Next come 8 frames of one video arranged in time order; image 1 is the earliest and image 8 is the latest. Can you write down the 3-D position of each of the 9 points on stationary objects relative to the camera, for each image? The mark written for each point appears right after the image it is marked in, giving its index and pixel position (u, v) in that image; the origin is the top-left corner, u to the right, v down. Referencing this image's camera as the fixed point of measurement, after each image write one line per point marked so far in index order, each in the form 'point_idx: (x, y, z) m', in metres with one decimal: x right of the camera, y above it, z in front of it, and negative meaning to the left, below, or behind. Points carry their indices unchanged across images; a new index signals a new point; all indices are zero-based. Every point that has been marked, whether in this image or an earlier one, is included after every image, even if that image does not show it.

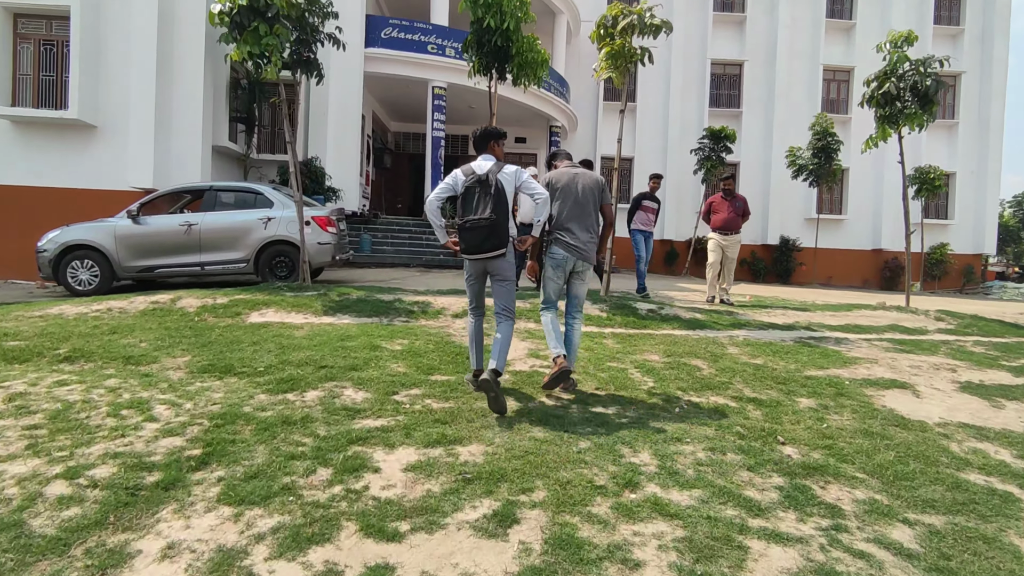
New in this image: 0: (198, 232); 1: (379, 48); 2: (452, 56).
0: (-4.1, +0.7, +7.4) m
1: (-3.1, +5.6, +13.1) m
2: (-1.5, +5.6, +13.6) m
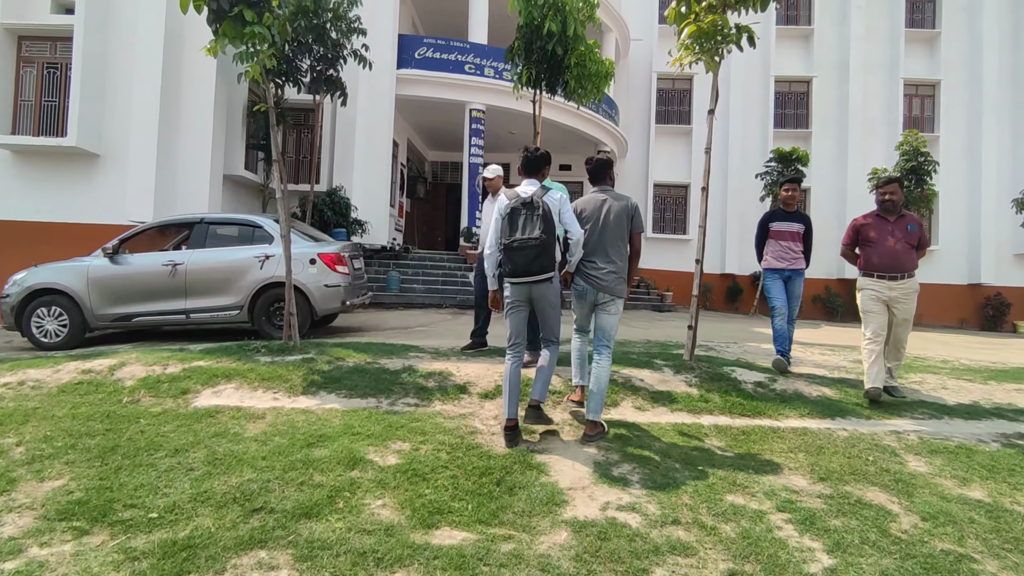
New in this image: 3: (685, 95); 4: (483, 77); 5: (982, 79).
0: (-3.6, +0.2, +6.1) m
1: (-2.2, +4.7, +12.1) m
2: (-0.5, +4.7, +12.4) m
3: (+5.4, +6.1, +17.7) m
4: (-0.6, +4.7, +12.4) m
5: (+14.1, +6.3, +16.9) m
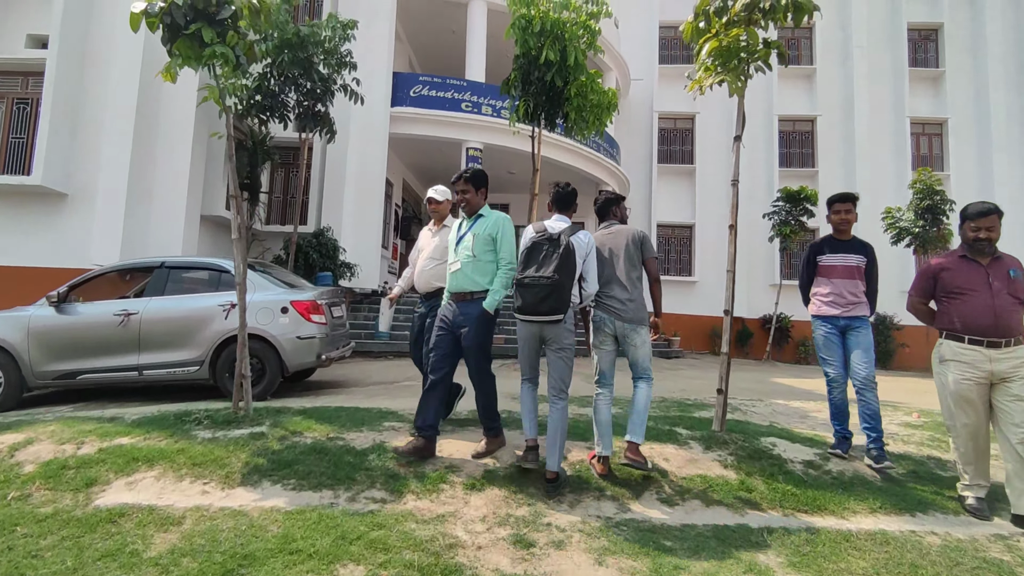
0: (-3.6, -0.4, +5.4) m
1: (-2.2, +3.8, +11.7) m
2: (-0.5, +3.7, +12.0) m
3: (+5.4, +4.7, +17.4) m
4: (-0.7, +3.7, +12.0) m
5: (+14.1, +5.0, +16.6) m
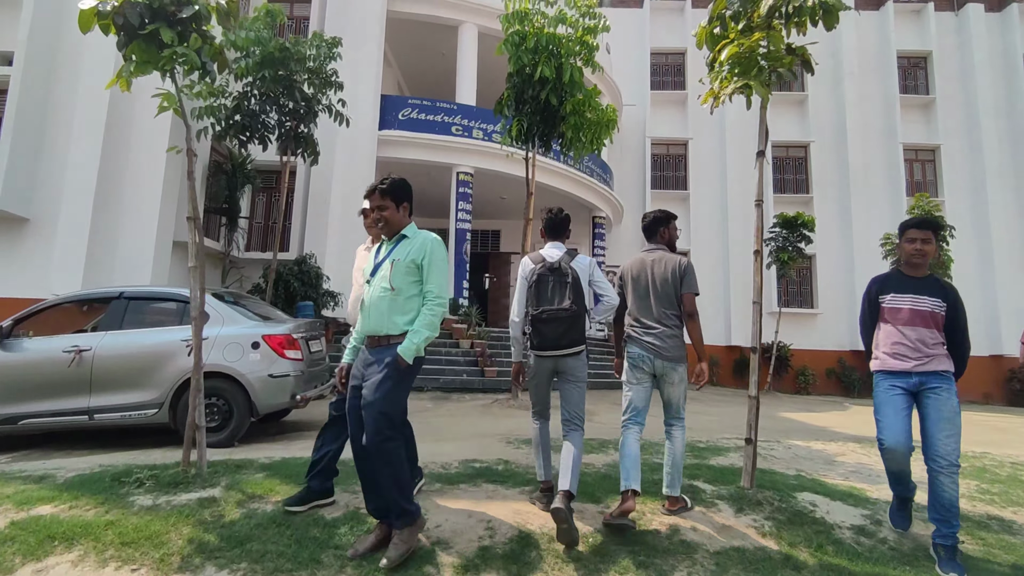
0: (-3.7, -0.6, +4.9) m
1: (-2.4, +3.2, +11.4) m
2: (-0.7, +3.1, +11.7) m
3: (+5.1, +3.9, +17.2) m
4: (-0.9, +3.1, +11.7) m
5: (+13.8, +4.2, +16.6) m
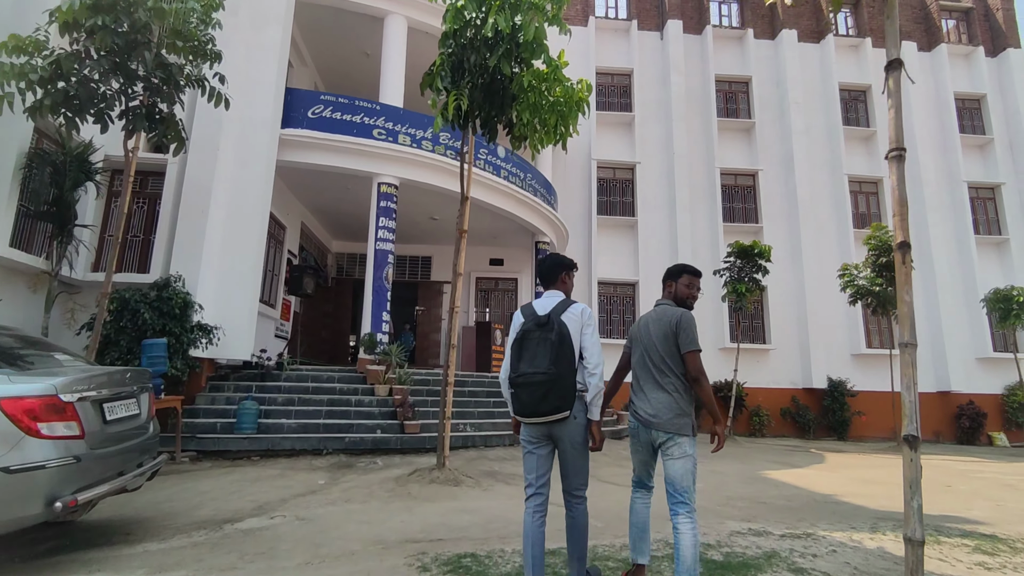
0: (-4.1, -0.8, +2.6) m
1: (-3.5, +2.7, +9.4) m
2: (-1.9, +2.6, +9.9) m
3: (+3.3, +2.9, +16.1) m
4: (-2.0, +2.5, +9.9) m
5: (+12.0, +3.2, +16.5) m
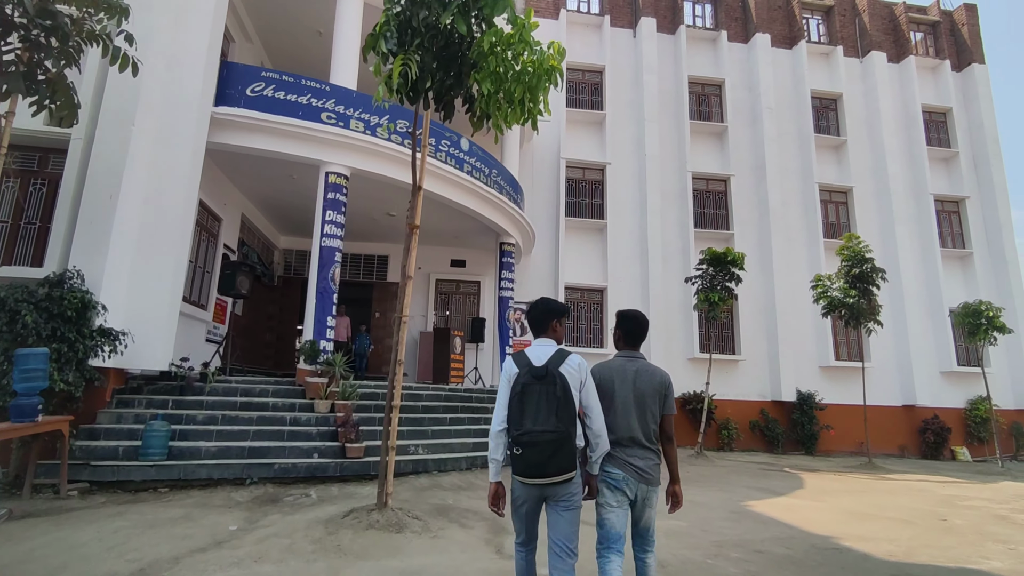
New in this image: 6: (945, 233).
0: (-4.2, -0.7, +1.5) m
1: (-4.0, +2.7, +8.3) m
2: (-2.4, +2.5, +8.9) m
3: (+2.3, +2.8, +15.5) m
4: (-2.6, +2.5, +8.9) m
5: (+11.0, +2.9, +16.4) m
6: (+13.1, +1.7, +17.1) m
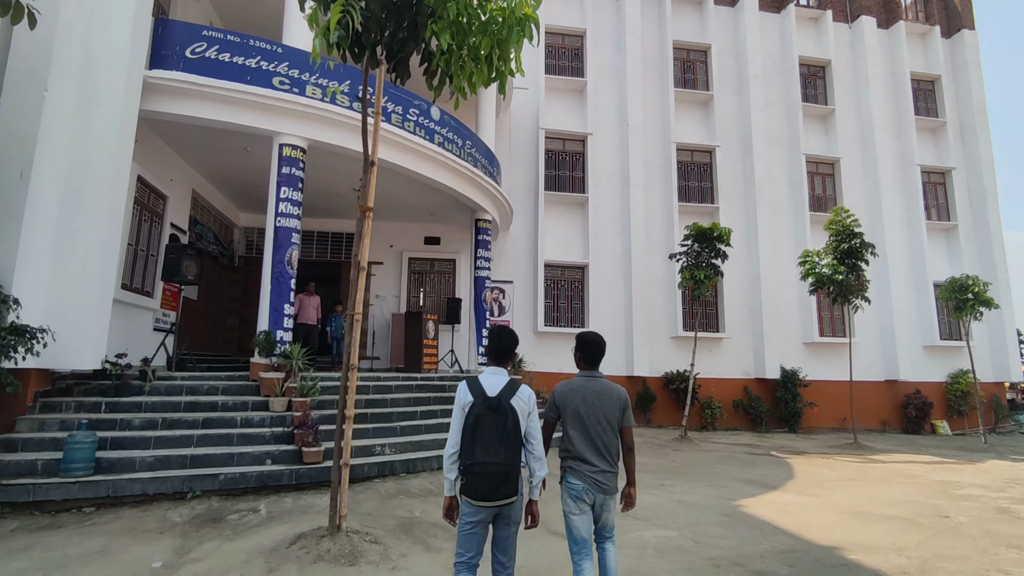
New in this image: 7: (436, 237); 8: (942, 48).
0: (-4.3, -0.9, +0.7) m
1: (-4.4, +2.9, +7.4) m
2: (-2.8, +2.8, +8.1) m
3: (+1.7, +3.4, +14.7) m
4: (-3.0, +2.7, +8.0) m
5: (+10.3, +3.6, +16.0) m
6: (+12.4, +2.5, +16.8) m
7: (-1.8, +1.2, +13.4) m
8: (+13.3, +7.4, +17.4) m
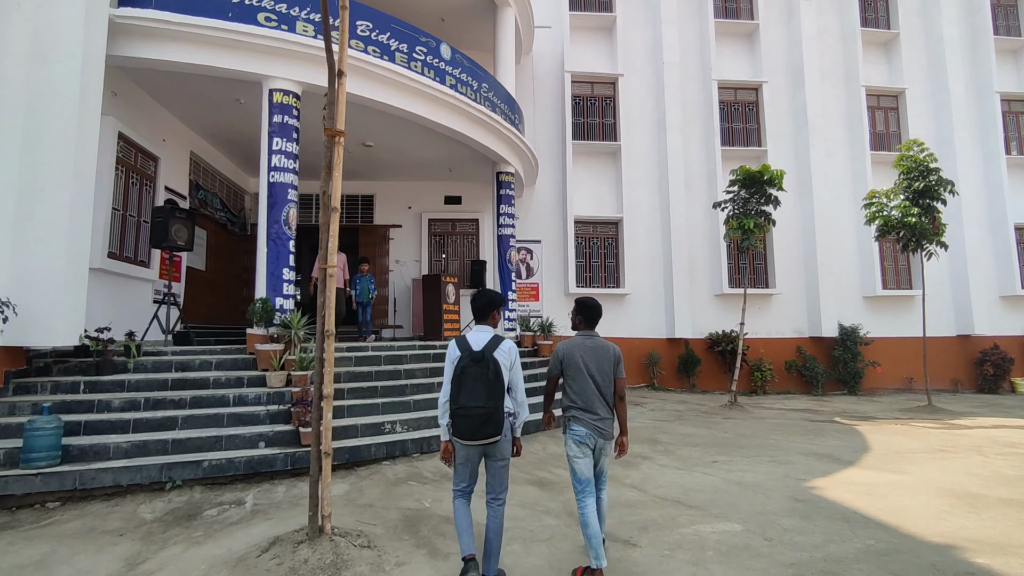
0: (-4.4, -0.9, +0.1) m
1: (-4.2, +3.3, +6.5) m
2: (-2.6, +3.2, +7.1) m
3: (+2.3, +4.4, +13.4) m
4: (-2.8, +3.2, +7.1) m
5: (+10.9, +5.0, +14.1) m
6: (+13.1, +4.0, +14.9) m
7: (-1.2, +2.0, +12.5) m
8: (+13.8, +8.9, +15.1) m
